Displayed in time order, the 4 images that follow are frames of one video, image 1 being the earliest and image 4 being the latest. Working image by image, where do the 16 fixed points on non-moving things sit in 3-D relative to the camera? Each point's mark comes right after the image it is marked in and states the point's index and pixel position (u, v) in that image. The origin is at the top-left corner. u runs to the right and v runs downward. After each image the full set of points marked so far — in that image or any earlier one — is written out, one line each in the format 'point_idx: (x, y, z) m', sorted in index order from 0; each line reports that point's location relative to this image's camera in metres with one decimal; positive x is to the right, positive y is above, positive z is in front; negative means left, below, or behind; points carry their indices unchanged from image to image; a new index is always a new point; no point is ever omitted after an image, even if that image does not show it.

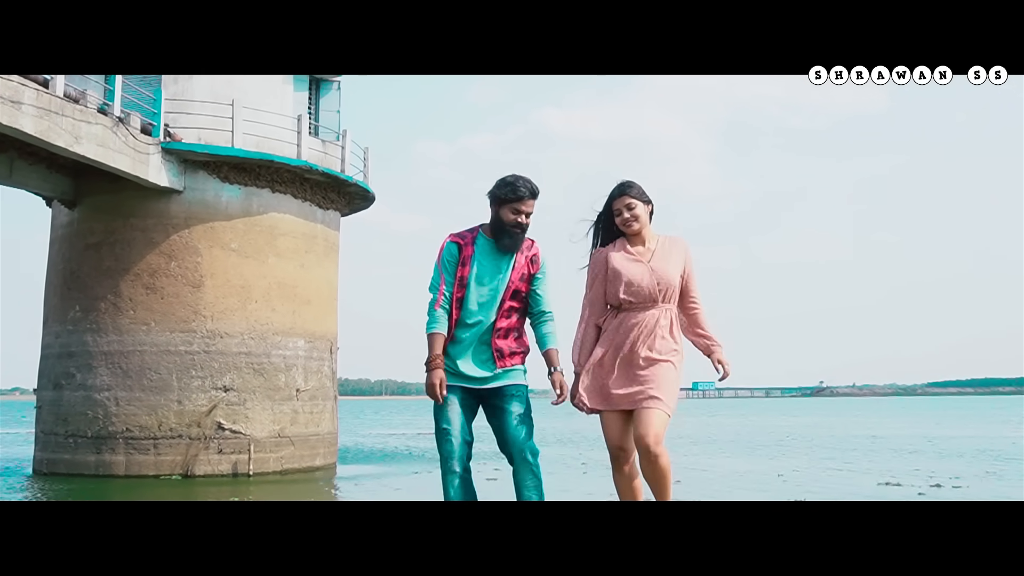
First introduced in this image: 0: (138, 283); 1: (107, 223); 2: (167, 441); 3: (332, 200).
0: (-4.9, +0.1, +12.3) m
1: (-5.4, +0.9, +12.5) m
2: (-4.4, -2.0, +12.1) m
3: (-2.7, +1.3, +14.0) m
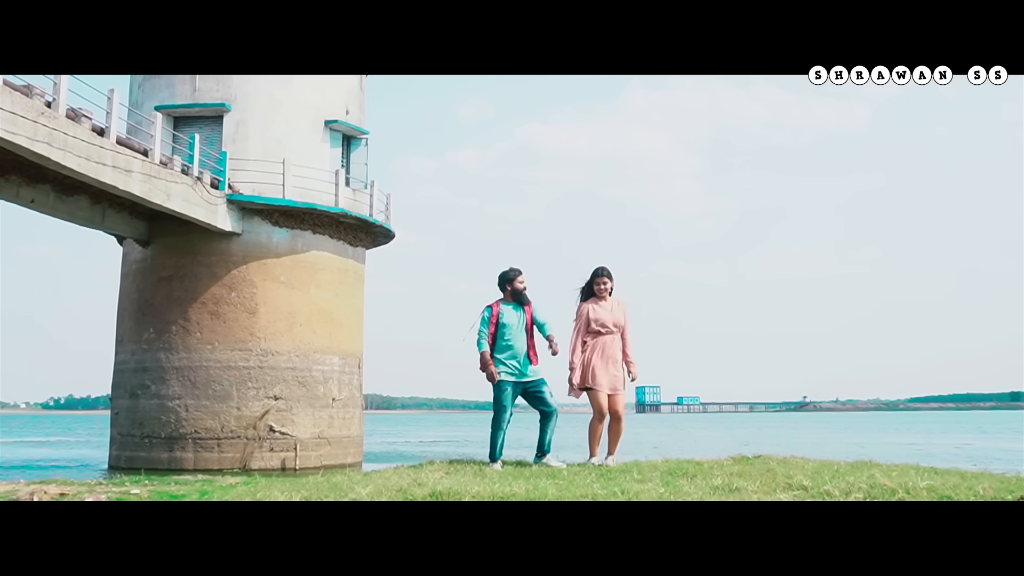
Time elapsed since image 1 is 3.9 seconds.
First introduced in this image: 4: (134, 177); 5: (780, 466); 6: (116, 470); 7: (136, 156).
0: (-4.9, -0.3, +14.9) m
1: (-5.4, +0.5, +15.1) m
2: (-4.4, -2.4, +14.6) m
3: (-2.7, +0.9, +16.6) m
4: (-4.9, +1.4, +12.2) m
5: (+2.5, -1.7, +8.9) m
6: (-6.4, -2.9, +15.1) m
7: (-4.9, +1.7, +12.3) m
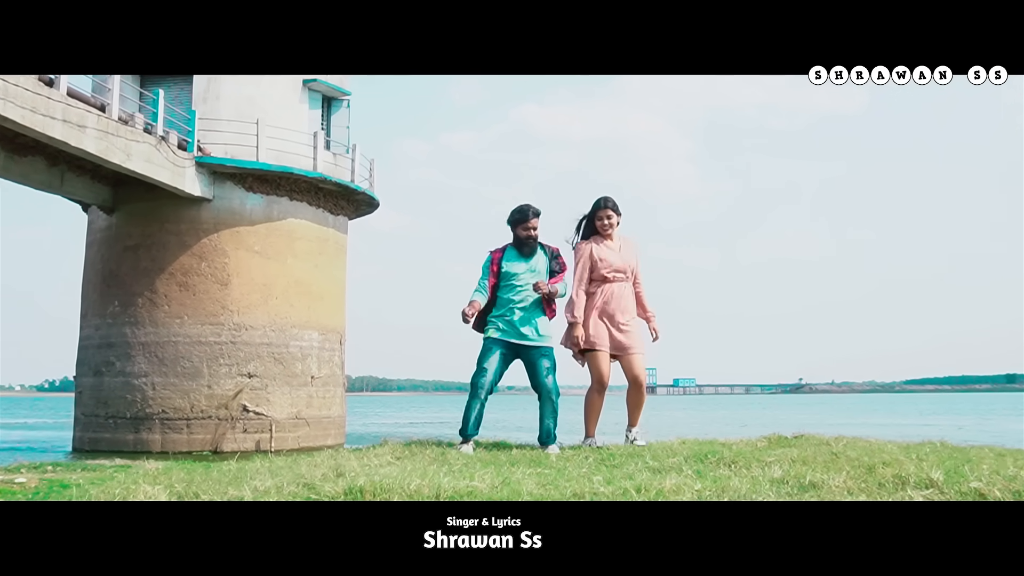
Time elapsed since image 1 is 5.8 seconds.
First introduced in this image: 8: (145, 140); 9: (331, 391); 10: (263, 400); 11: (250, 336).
0: (-5.0, +0.1, +13.9) m
1: (-5.5, +0.9, +14.1) m
2: (-4.6, -1.9, +13.6) m
3: (-2.8, +1.3, +15.6) m
4: (-5.1, +1.8, +11.2) m
5: (+2.4, -1.4, +7.9) m
6: (-6.5, -2.5, +14.1) m
7: (-5.1, +2.1, +11.2) m
8: (-4.8, +1.9, +12.3) m
9: (-2.9, -1.7, +15.0) m
10: (-3.7, -1.7, +14.0) m
11: (-3.9, -0.7, +14.0) m
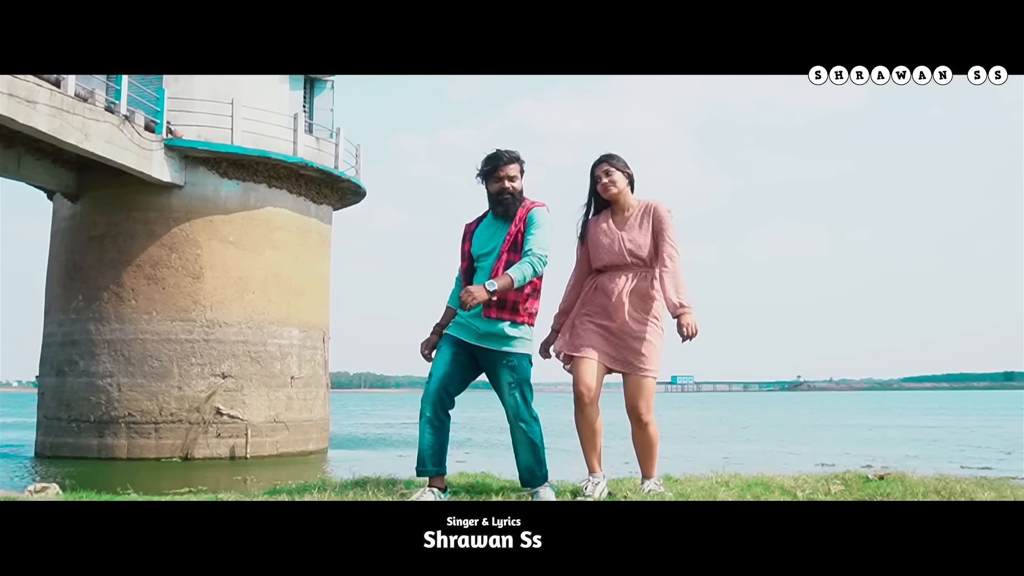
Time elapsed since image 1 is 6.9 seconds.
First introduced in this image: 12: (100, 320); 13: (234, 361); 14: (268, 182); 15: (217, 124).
0: (-5.1, +0.2, +12.9) m
1: (-5.6, +1.0, +13.0) m
2: (-4.6, -1.8, +12.6) m
3: (-2.9, +1.4, +14.5) m
4: (-5.1, +1.9, +10.2) m
5: (+2.4, -1.3, +6.9) m
6: (-6.6, -2.4, +13.1) m
7: (-5.1, +2.2, +10.2) m
8: (-4.9, +2.0, +11.3) m
9: (-3.0, -1.6, +14.0) m
10: (-3.8, -1.6, +13.0) m
11: (-4.0, -0.6, +13.0) m
12: (-5.7, -0.4, +12.9) m
13: (-3.9, -1.0, +13.1) m
14: (-3.5, +1.5, +13.5) m
15: (-4.2, +2.3, +13.2) m
